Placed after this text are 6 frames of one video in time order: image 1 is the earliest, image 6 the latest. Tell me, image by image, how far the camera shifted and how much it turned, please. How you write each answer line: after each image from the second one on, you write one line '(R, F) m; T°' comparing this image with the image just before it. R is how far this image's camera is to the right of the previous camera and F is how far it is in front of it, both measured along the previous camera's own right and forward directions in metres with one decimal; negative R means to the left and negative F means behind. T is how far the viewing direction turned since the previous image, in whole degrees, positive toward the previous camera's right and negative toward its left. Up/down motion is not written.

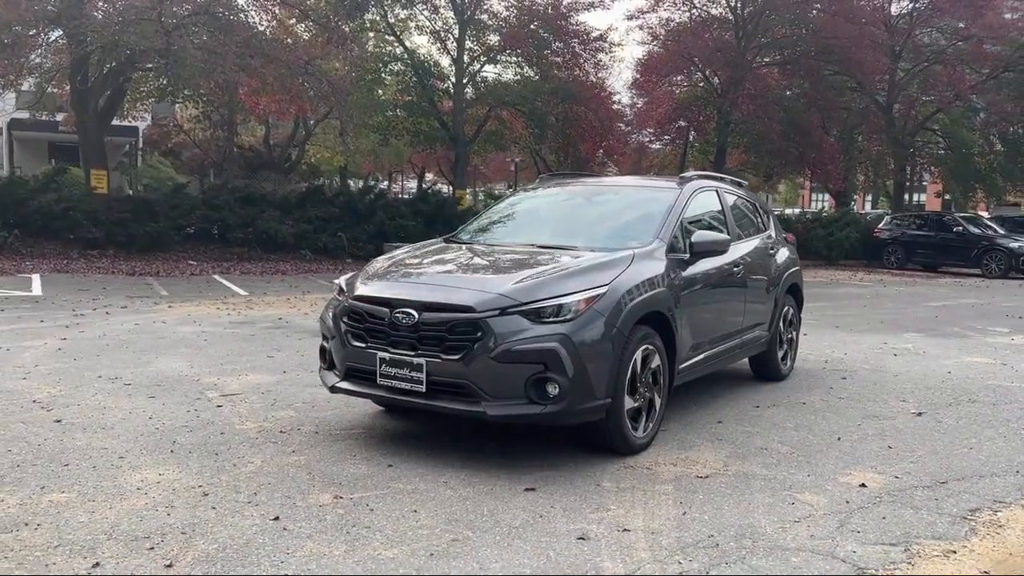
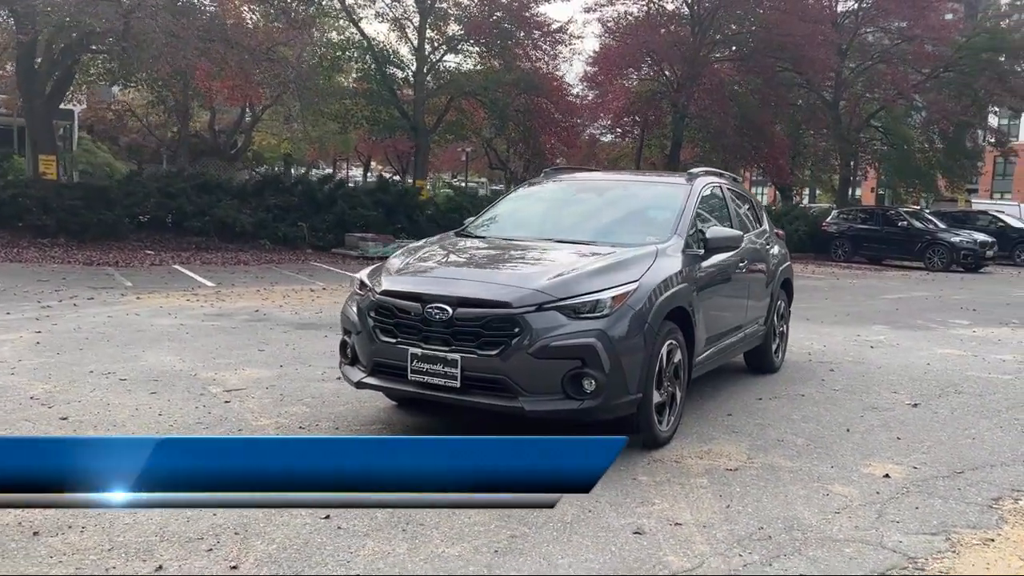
(-0.5, 0.0) m; +4°
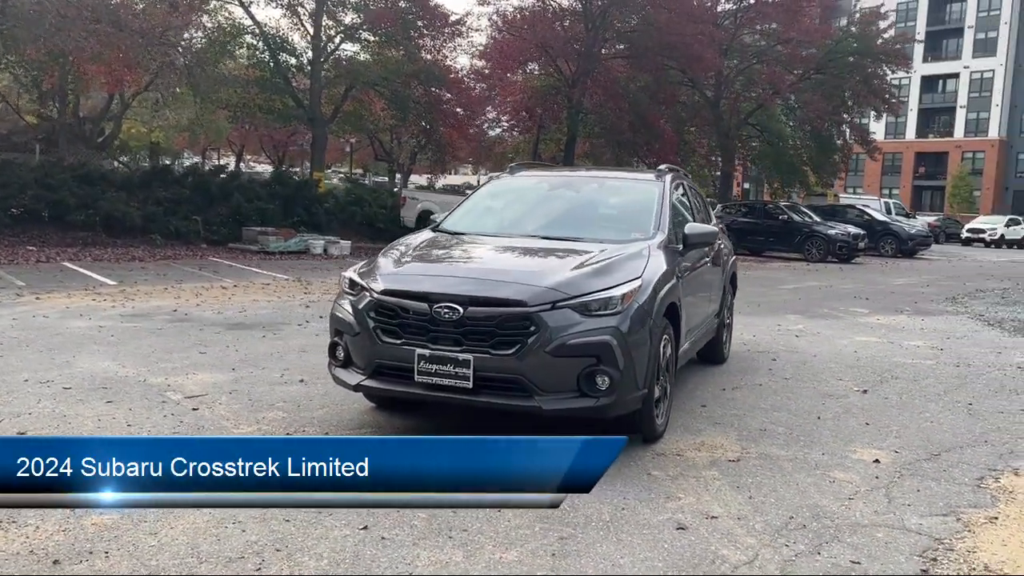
(-0.7, +0.1) m; +8°
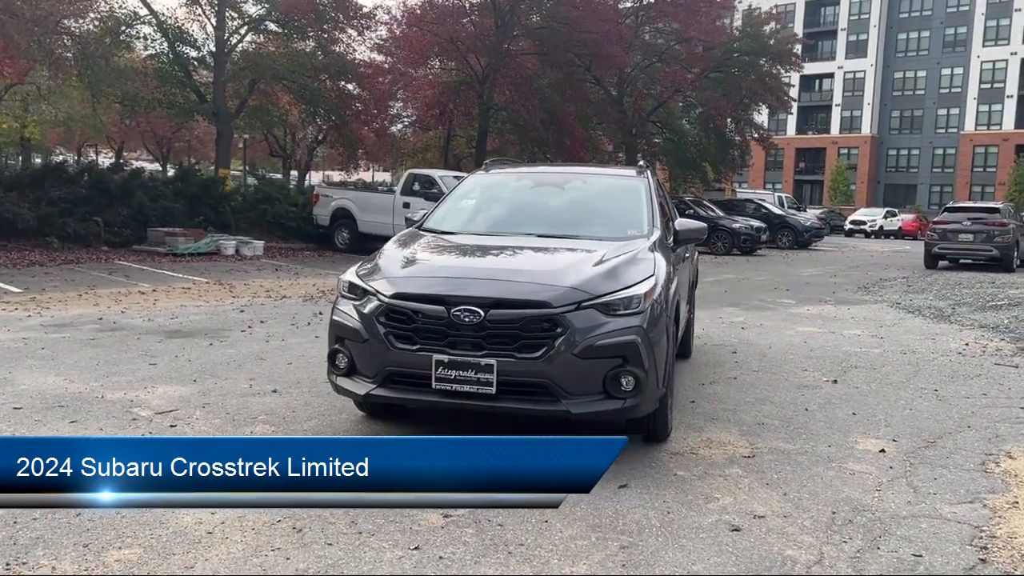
(-0.7, +0.2) m; +7°
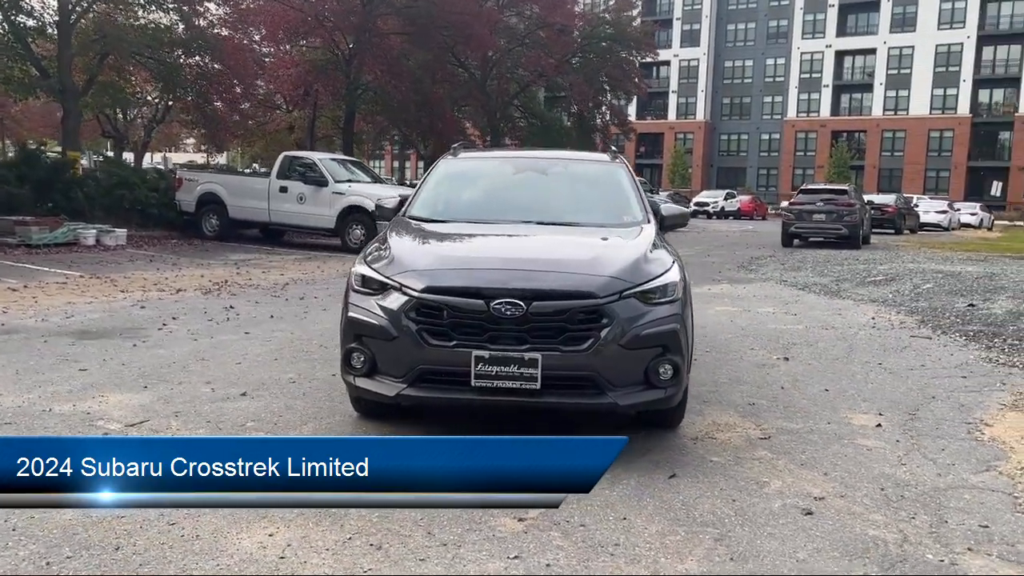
(-1.0, +0.3) m; +10°
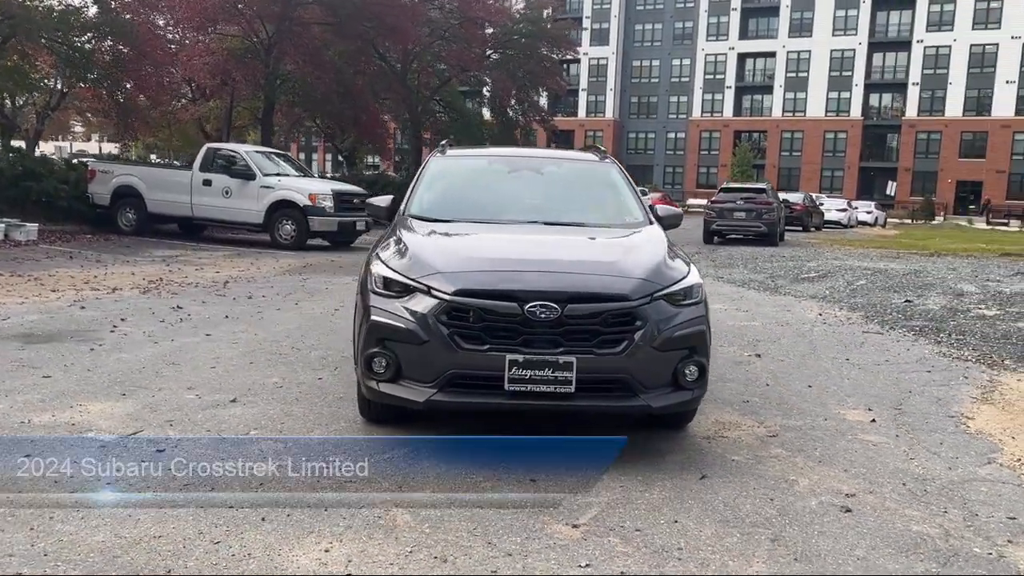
(-0.6, +0.1) m; +6°
